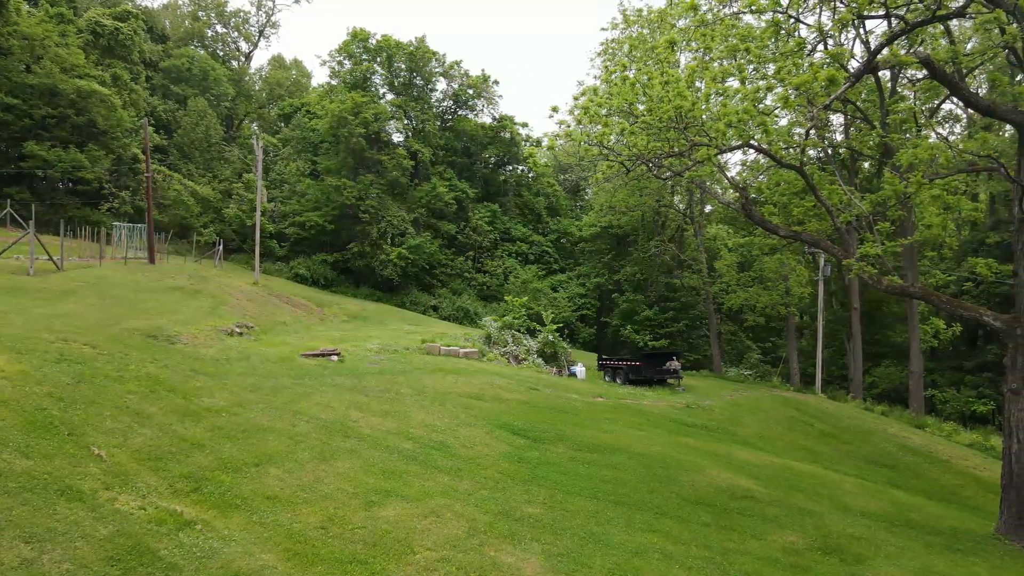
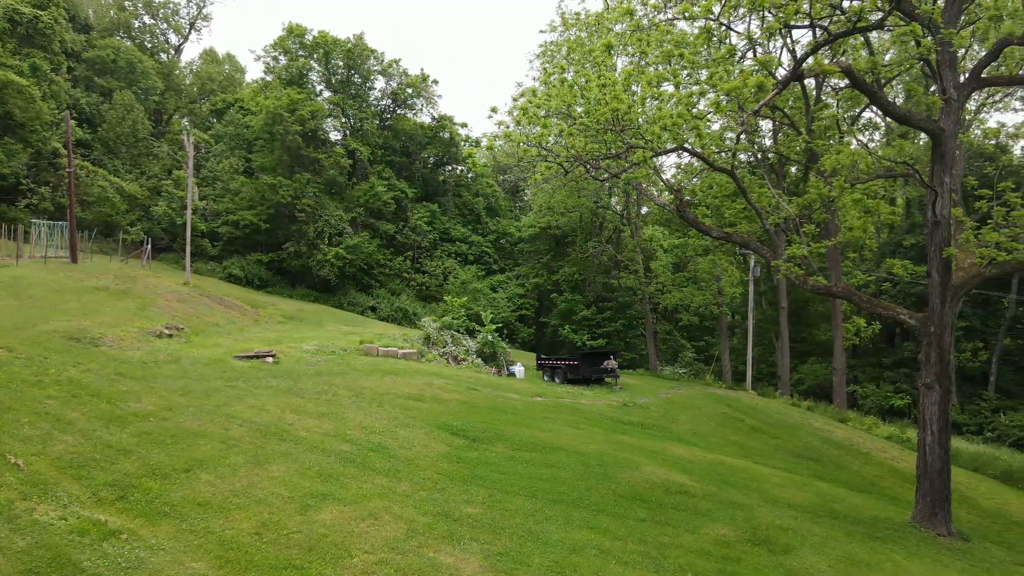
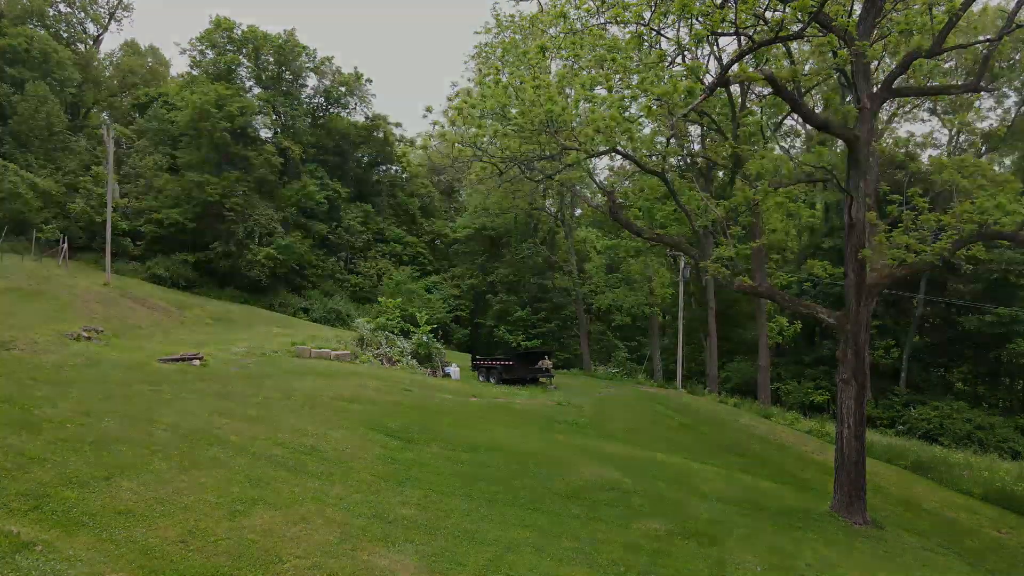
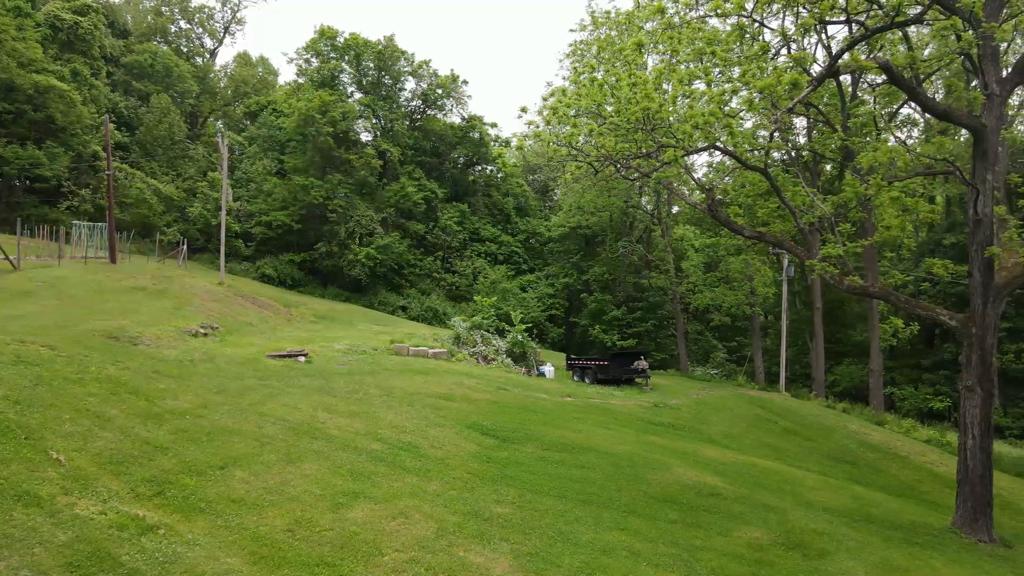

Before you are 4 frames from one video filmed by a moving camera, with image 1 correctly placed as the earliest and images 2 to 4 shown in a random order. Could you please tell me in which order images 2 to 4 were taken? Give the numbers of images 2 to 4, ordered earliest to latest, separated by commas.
4, 2, 3
